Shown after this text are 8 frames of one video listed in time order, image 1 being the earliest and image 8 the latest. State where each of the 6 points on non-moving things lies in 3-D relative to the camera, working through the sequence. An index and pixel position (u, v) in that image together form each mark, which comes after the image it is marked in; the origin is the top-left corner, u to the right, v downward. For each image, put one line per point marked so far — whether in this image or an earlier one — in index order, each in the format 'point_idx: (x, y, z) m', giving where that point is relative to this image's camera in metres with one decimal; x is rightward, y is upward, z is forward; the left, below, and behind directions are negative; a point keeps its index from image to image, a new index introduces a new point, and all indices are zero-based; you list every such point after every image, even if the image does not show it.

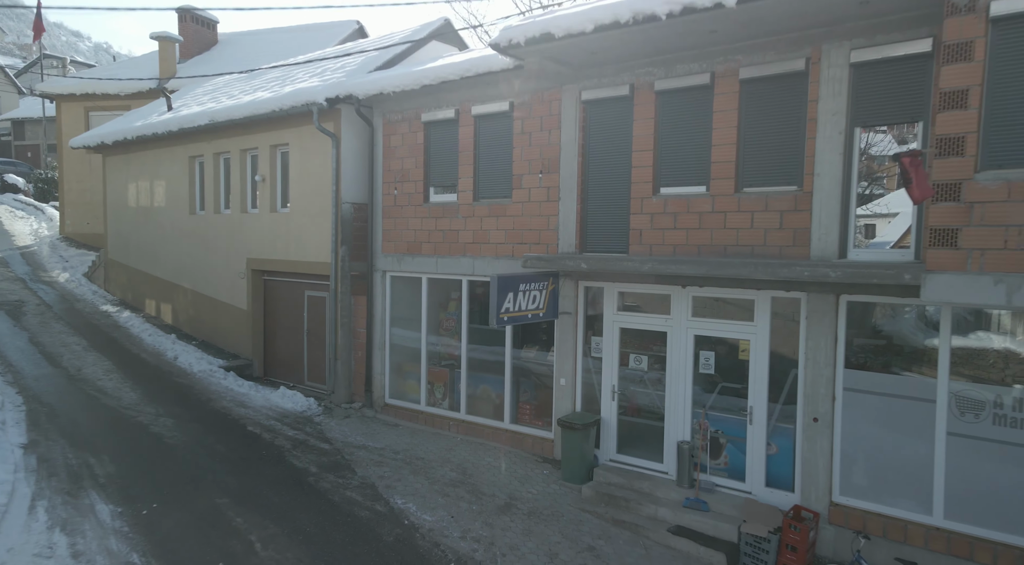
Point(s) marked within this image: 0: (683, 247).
0: (+2.0, +0.4, +8.2) m
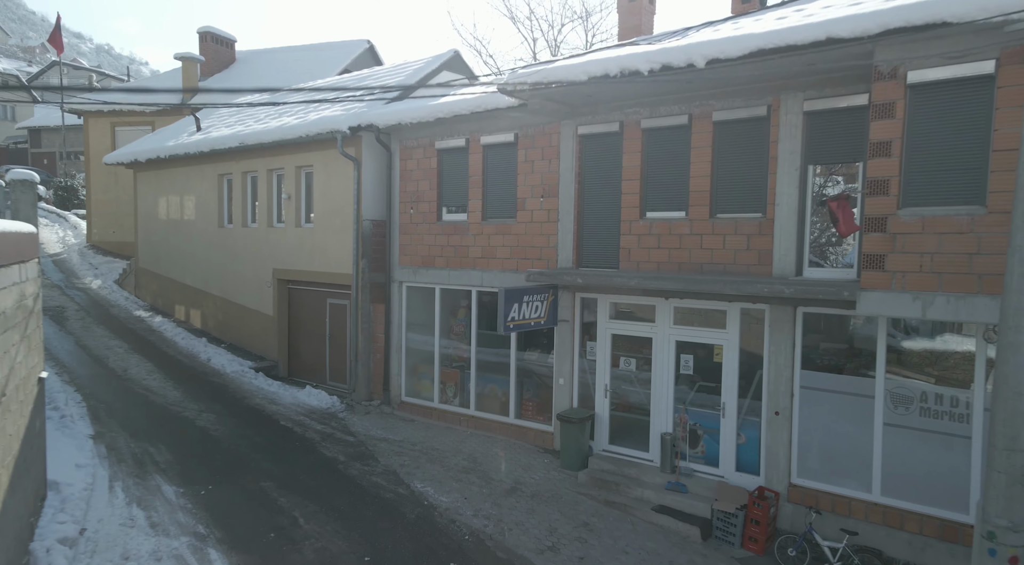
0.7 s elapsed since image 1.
0: (+2.0, +0.3, +9.5) m
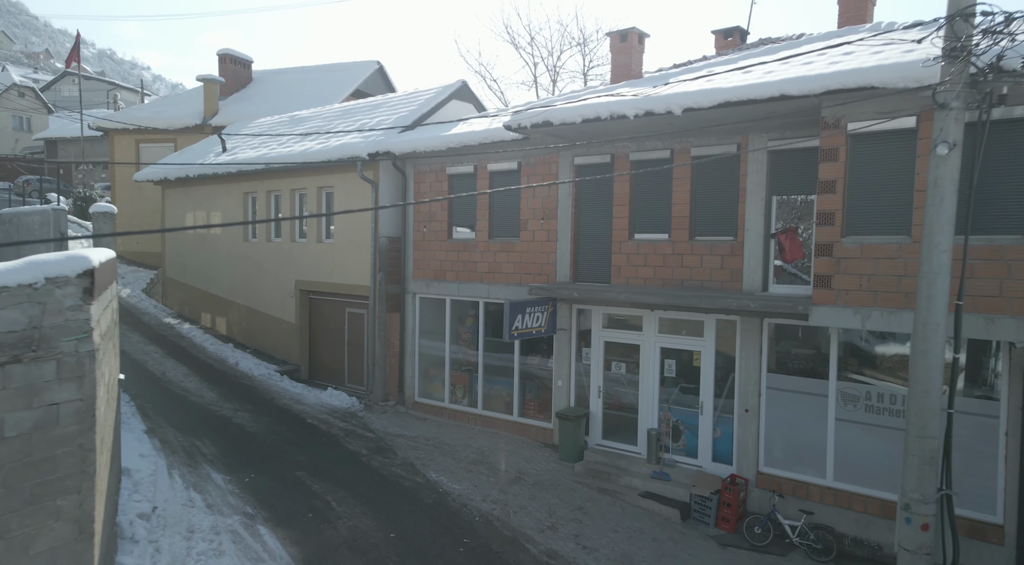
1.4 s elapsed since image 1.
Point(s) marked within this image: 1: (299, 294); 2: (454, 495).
0: (+2.1, +0.1, +10.8) m
1: (-4.8, -0.2, +16.2) m
2: (-0.9, -3.1, +10.5) m
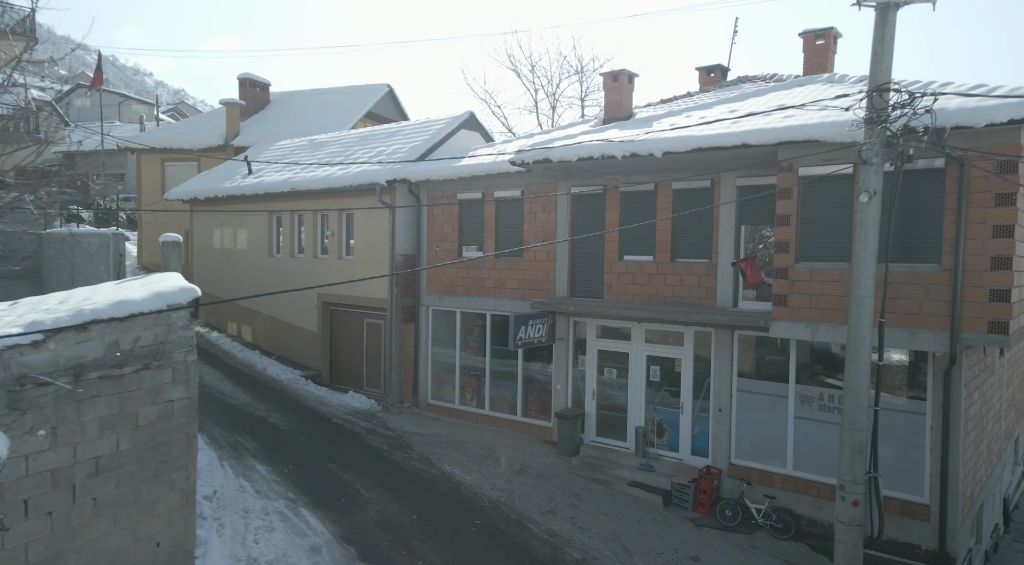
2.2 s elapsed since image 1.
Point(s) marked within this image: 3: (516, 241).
0: (+2.2, -0.2, +12.4) m
1: (-4.7, -0.6, +17.7) m
2: (-0.8, -3.4, +12.0) m
3: (+0.1, +0.8, +14.4) m
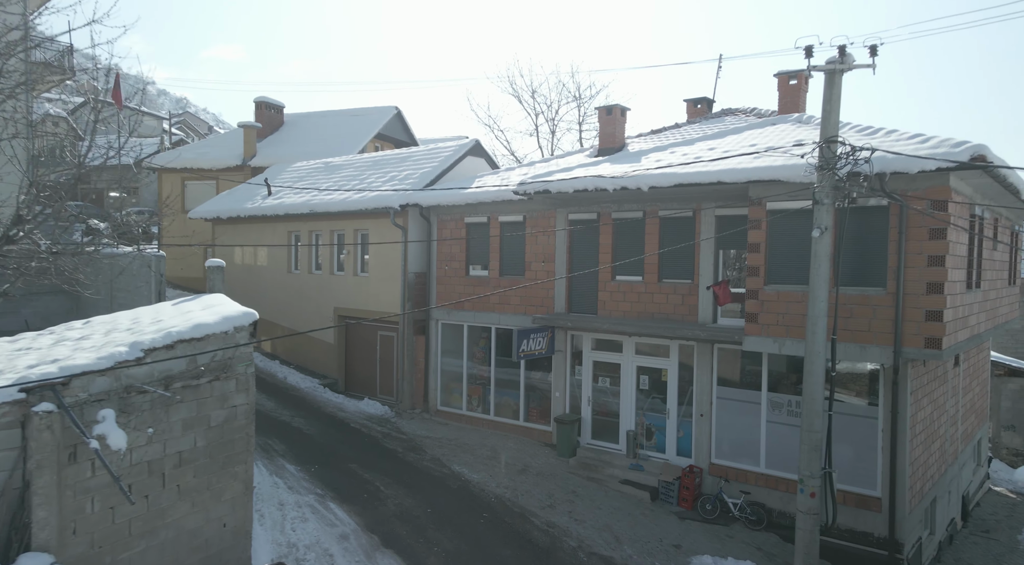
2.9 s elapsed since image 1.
0: (+2.3, -0.6, +13.8) m
1: (-4.7, -1.0, +19.1) m
2: (-0.7, -3.7, +13.4) m
3: (+0.1, +0.5, +15.8) m
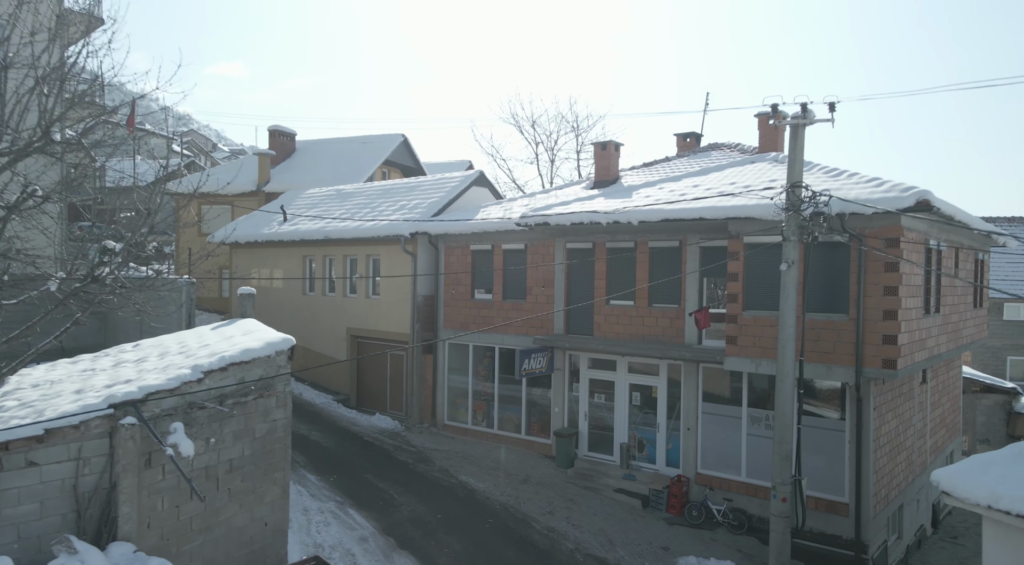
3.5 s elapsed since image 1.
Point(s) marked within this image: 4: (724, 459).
0: (+2.3, -1.1, +15.0) m
1: (-4.6, -1.6, +20.3) m
2: (-0.7, -4.2, +14.5) m
3: (+0.2, -0.1, +17.0) m
4: (+4.1, -3.4, +13.6) m
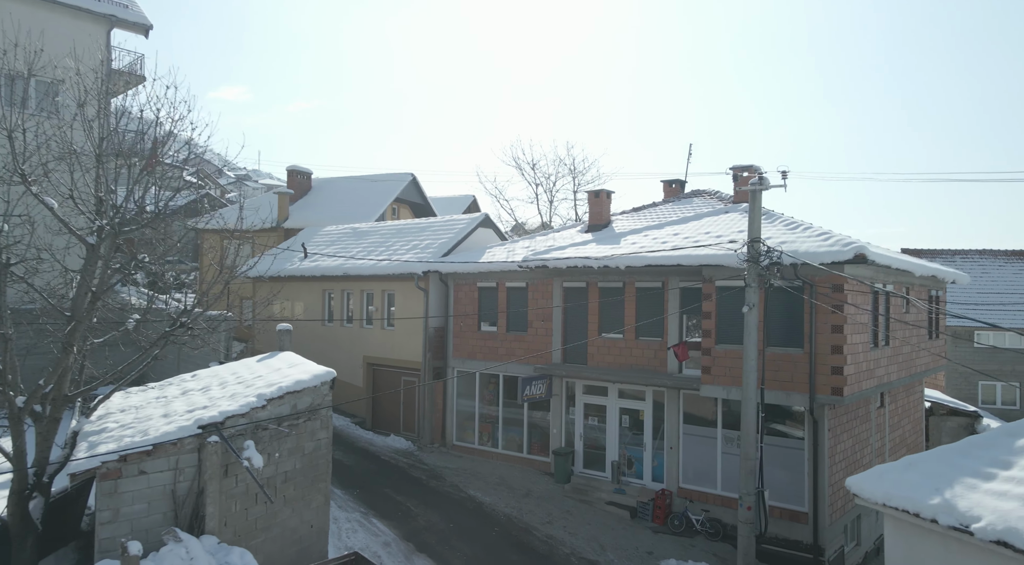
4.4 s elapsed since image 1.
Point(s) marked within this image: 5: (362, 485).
0: (+2.4, -1.9, +16.9) m
1: (-4.5, -2.6, +22.2) m
2: (-0.6, -5.1, +16.4) m
3: (+0.3, -1.0, +18.9) m
4: (+4.1, -4.2, +15.5) m
5: (-3.5, -4.8, +16.7) m
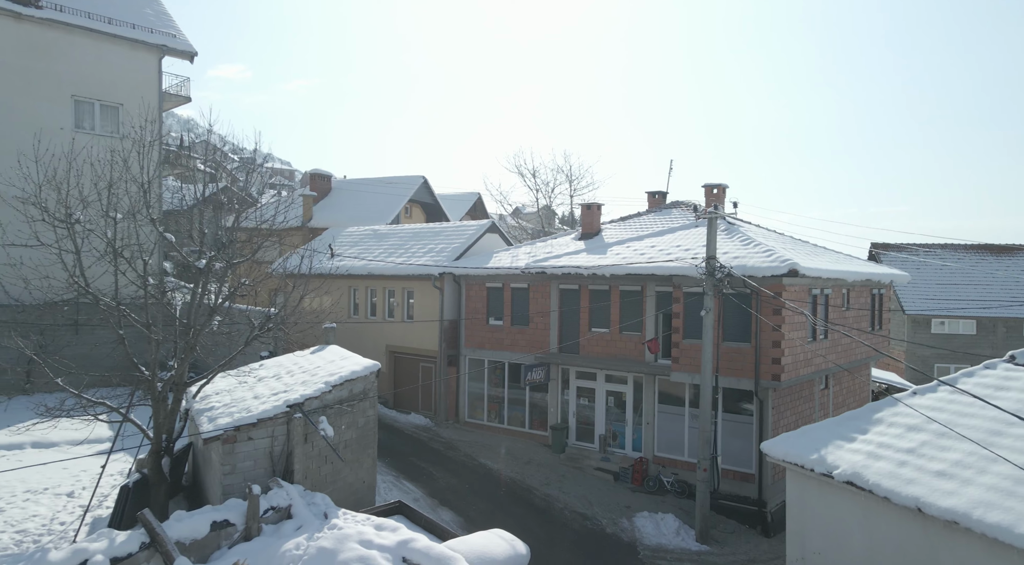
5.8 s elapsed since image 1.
0: (+2.5, -2.0, +20.2) m
1: (-4.4, -2.5, +25.5) m
2: (-0.5, -5.2, +19.7) m
3: (+0.4, -1.0, +22.2) m
4: (+4.2, -4.3, +18.8) m
5: (-3.4, -4.9, +20.1) m
